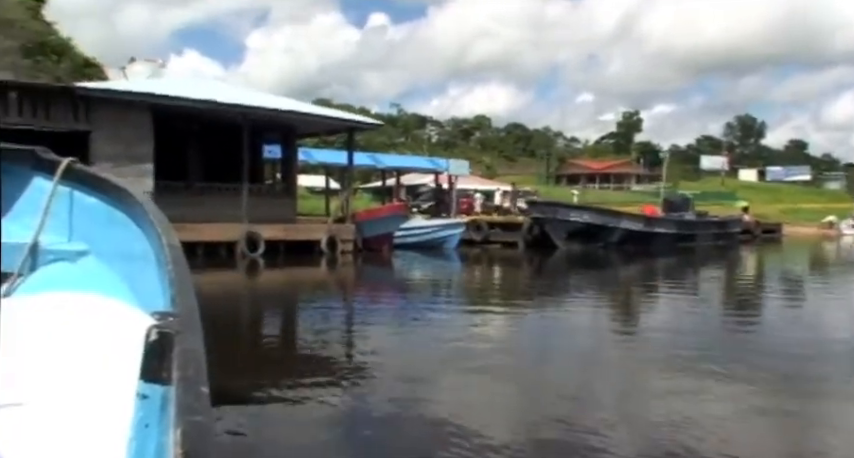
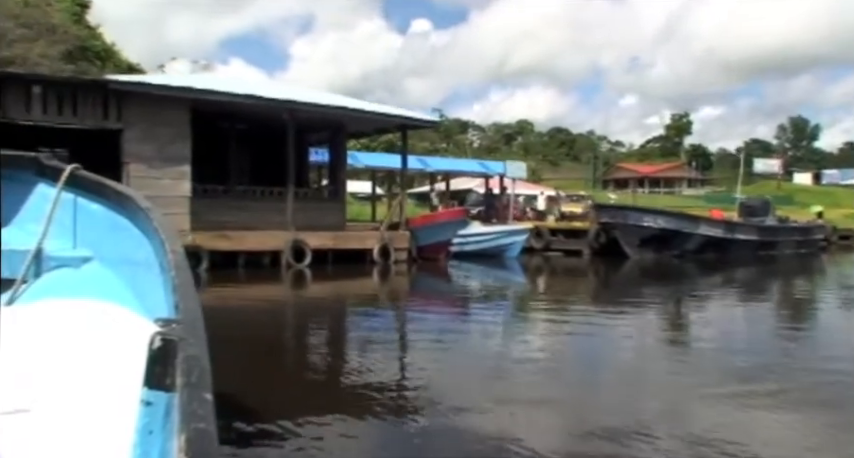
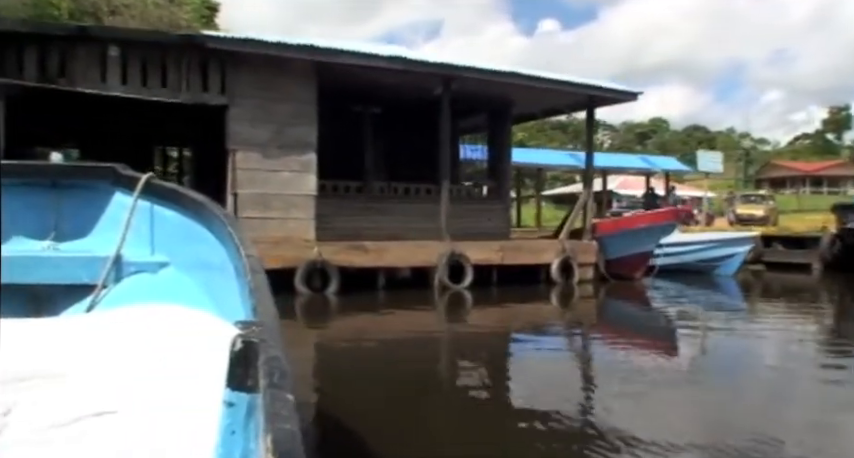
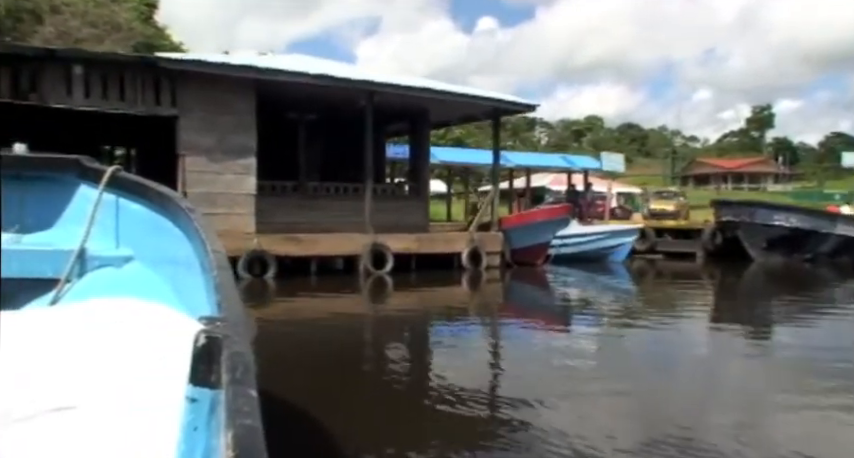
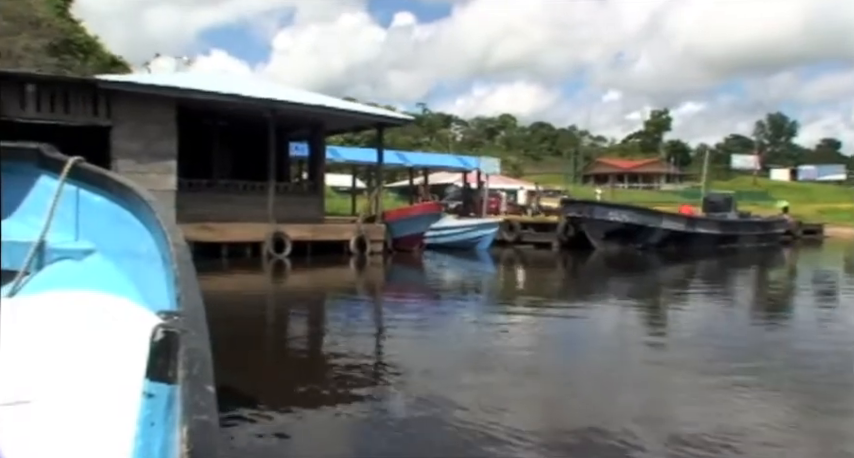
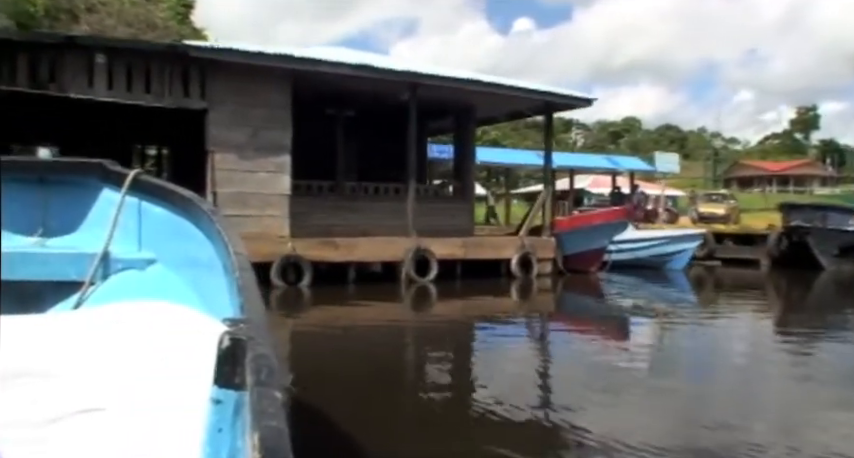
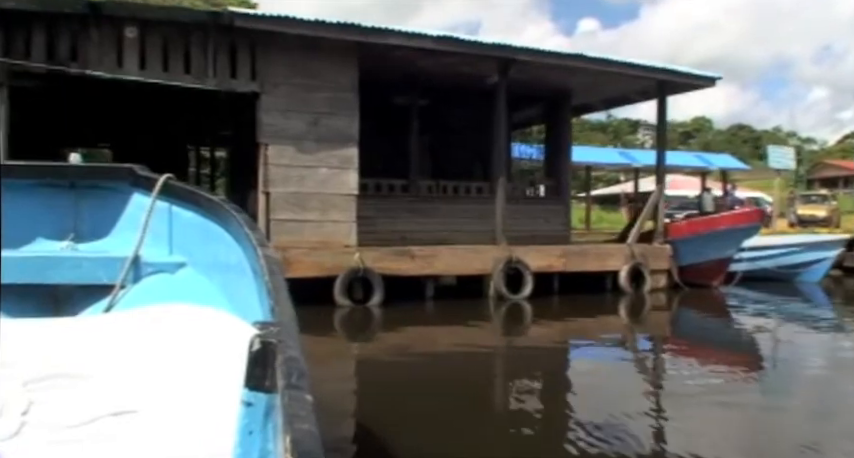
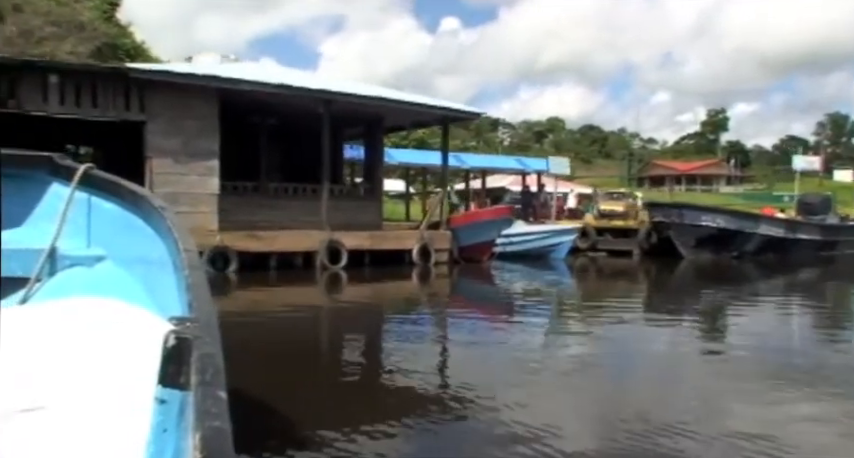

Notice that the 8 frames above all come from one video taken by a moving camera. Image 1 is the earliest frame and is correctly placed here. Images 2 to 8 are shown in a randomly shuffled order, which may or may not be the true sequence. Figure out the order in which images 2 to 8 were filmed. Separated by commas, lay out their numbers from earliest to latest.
5, 2, 8, 4, 6, 3, 7
